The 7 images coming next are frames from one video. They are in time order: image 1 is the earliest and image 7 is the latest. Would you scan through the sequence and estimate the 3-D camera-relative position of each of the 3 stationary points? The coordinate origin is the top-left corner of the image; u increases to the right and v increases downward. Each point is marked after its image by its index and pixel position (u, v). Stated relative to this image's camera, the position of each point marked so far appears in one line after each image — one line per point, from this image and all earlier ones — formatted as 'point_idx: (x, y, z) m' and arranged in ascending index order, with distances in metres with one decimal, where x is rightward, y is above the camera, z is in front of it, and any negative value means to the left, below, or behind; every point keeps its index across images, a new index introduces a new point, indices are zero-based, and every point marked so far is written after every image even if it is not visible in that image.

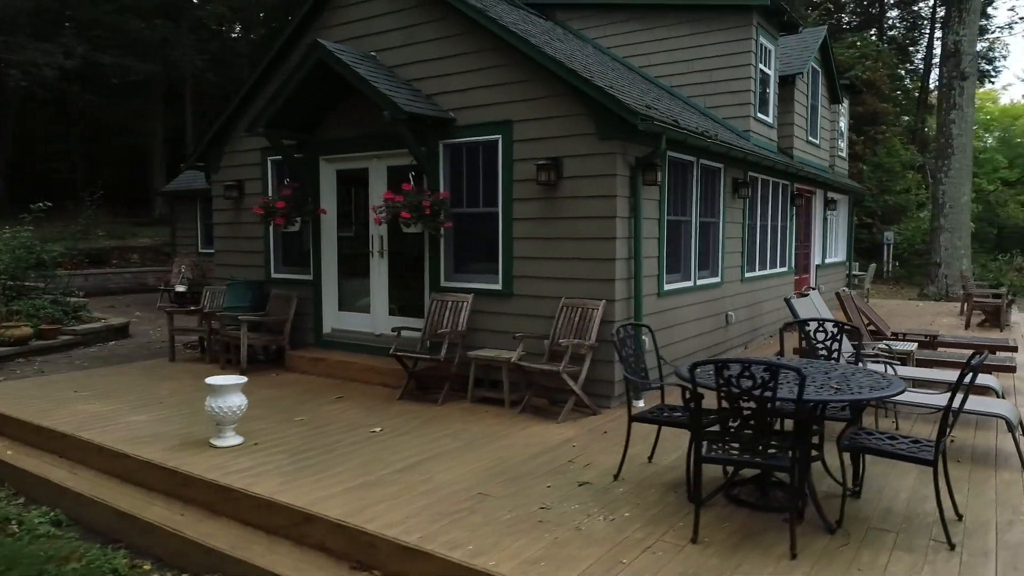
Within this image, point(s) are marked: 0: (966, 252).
0: (+9.7, +0.8, +15.4) m
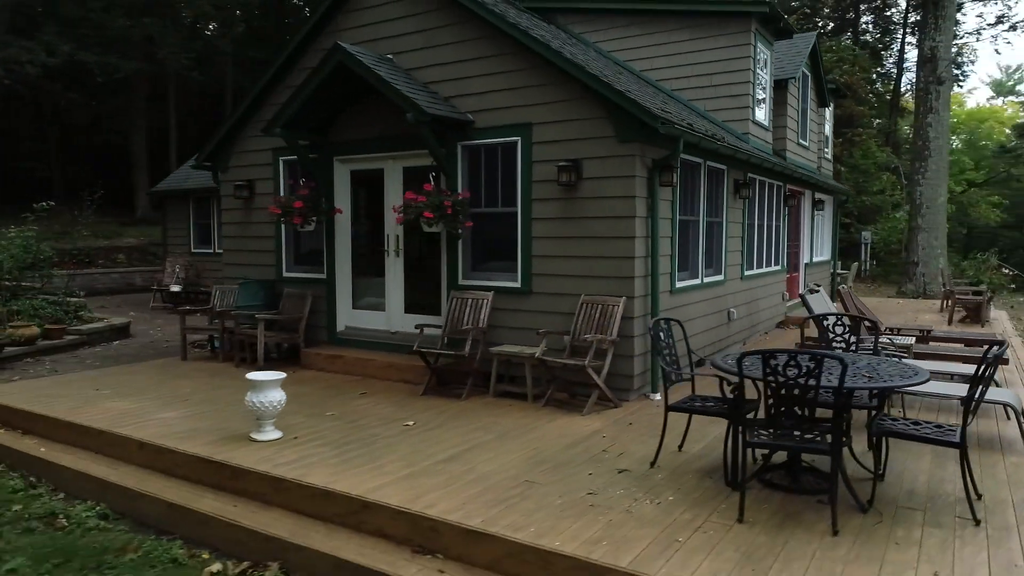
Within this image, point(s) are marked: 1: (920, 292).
0: (+9.5, +0.8, +15.9) m
1: (+9.1, -0.1, +16.0) m
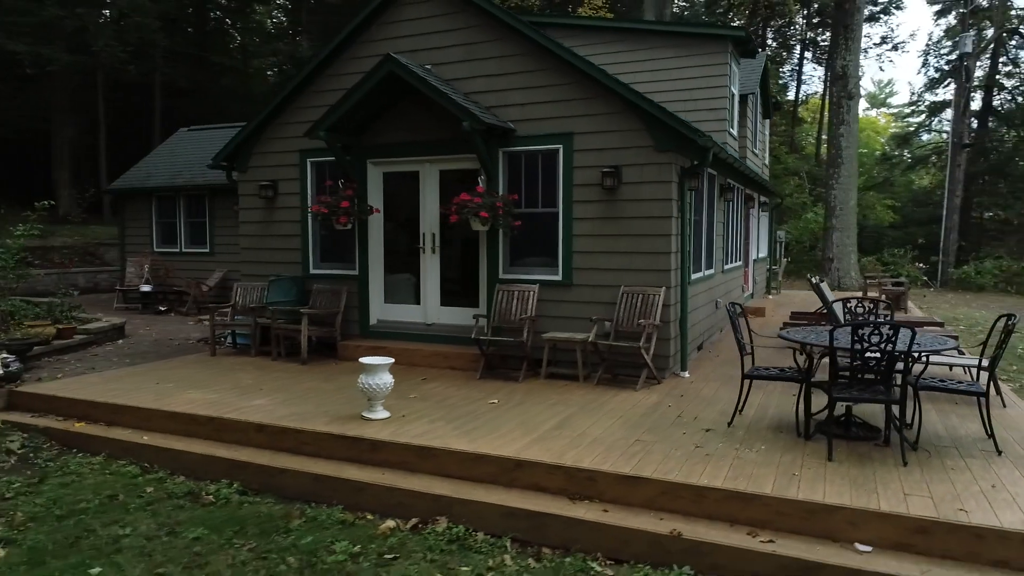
0: (+8.4, +1.0, +17.7) m
1: (+8.0, +0.1, +17.8) m
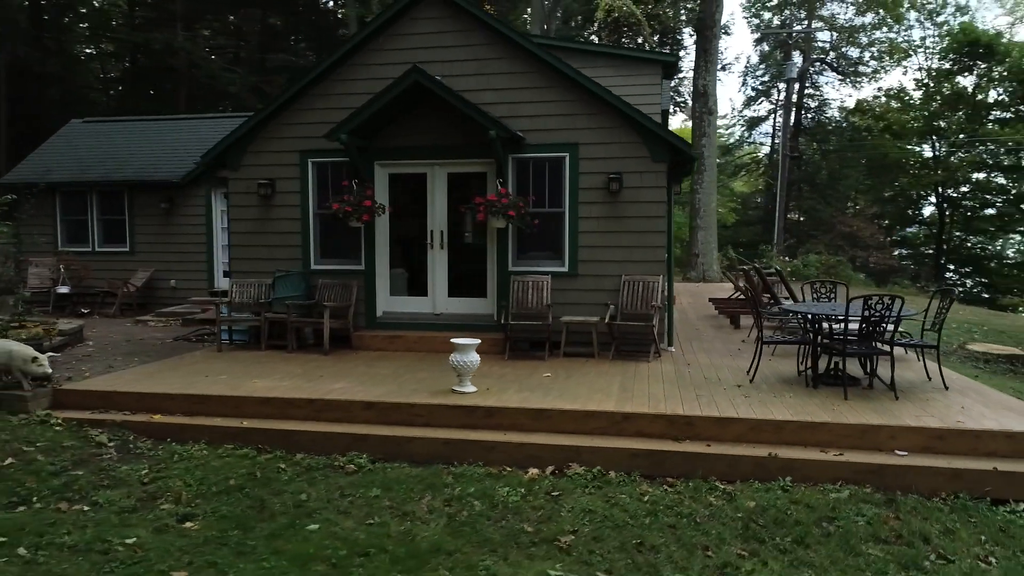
0: (+5.7, +1.2, +20.2) m
1: (+5.3, +0.3, +20.2) m
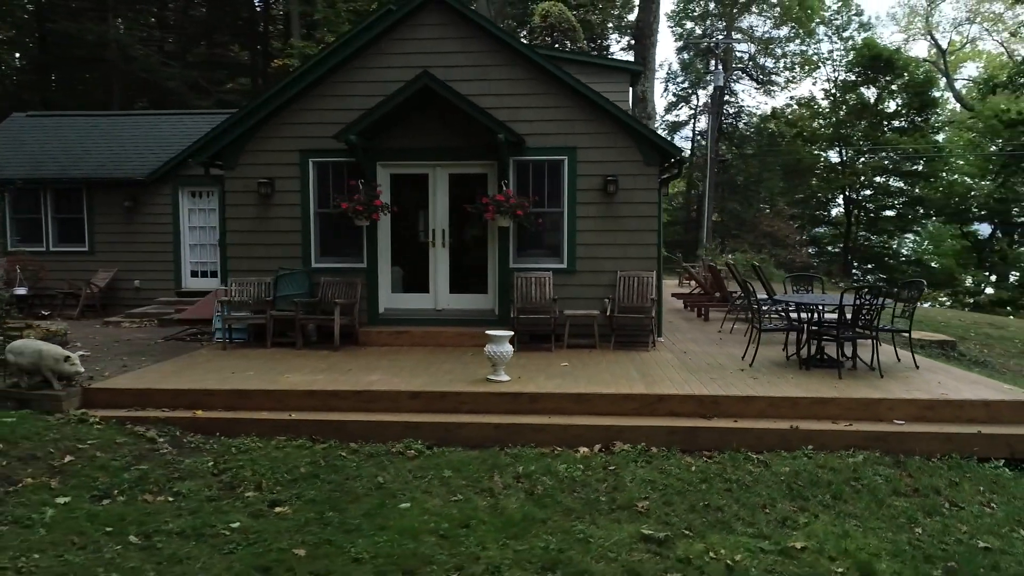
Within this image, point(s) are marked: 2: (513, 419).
0: (+4.1, +1.3, +21.2) m
1: (+3.7, +0.4, +21.1) m
2: (0.0, -1.0, +5.3) m
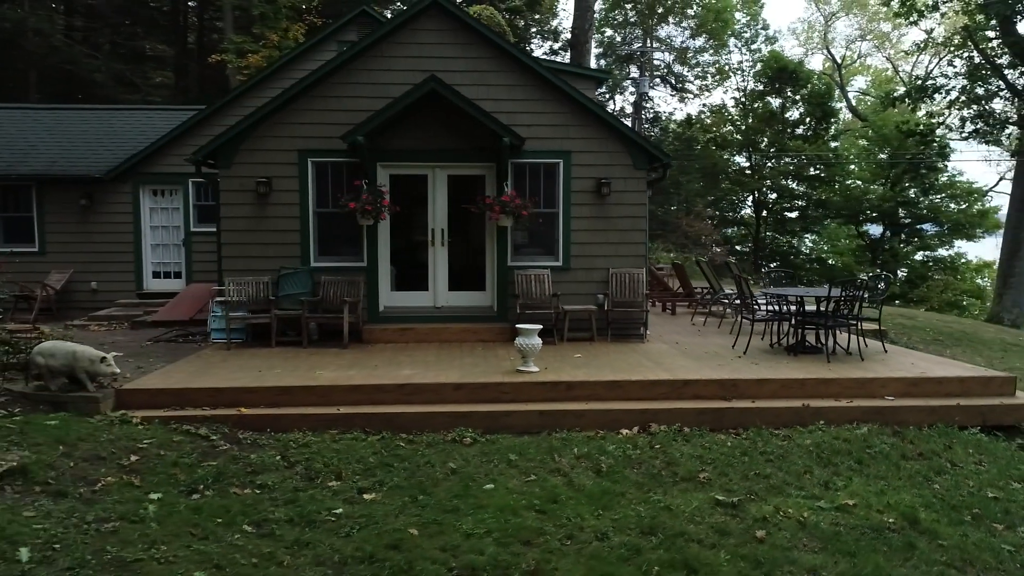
0: (+2.4, +1.3, +21.9) m
1: (+2.0, +0.4, +21.8) m
2: (+0.3, -0.9, +5.7) m
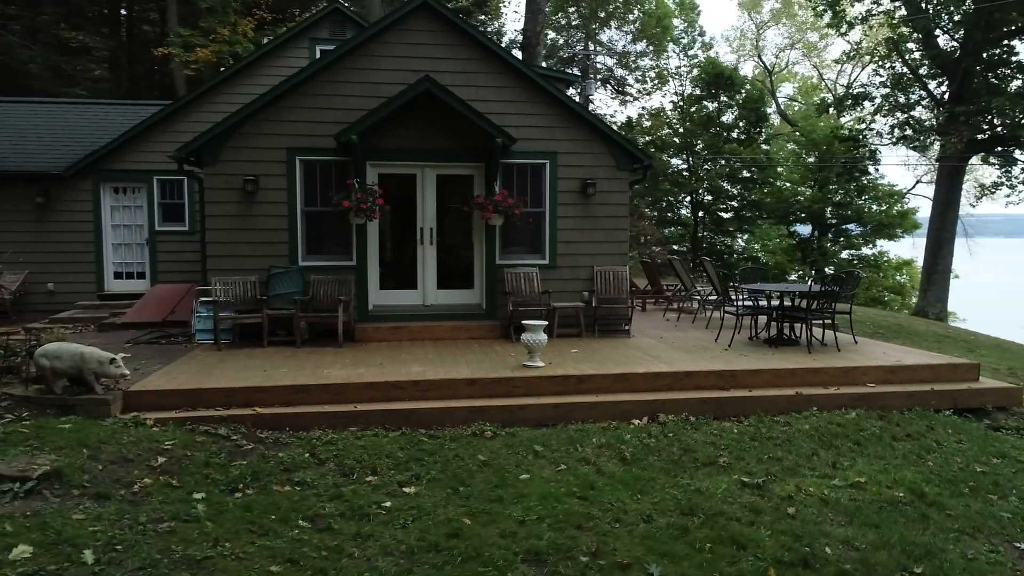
0: (+0.9, +1.4, +22.2) m
1: (+0.6, +0.4, +22.1) m
2: (+0.4, -0.9, +5.9) m
